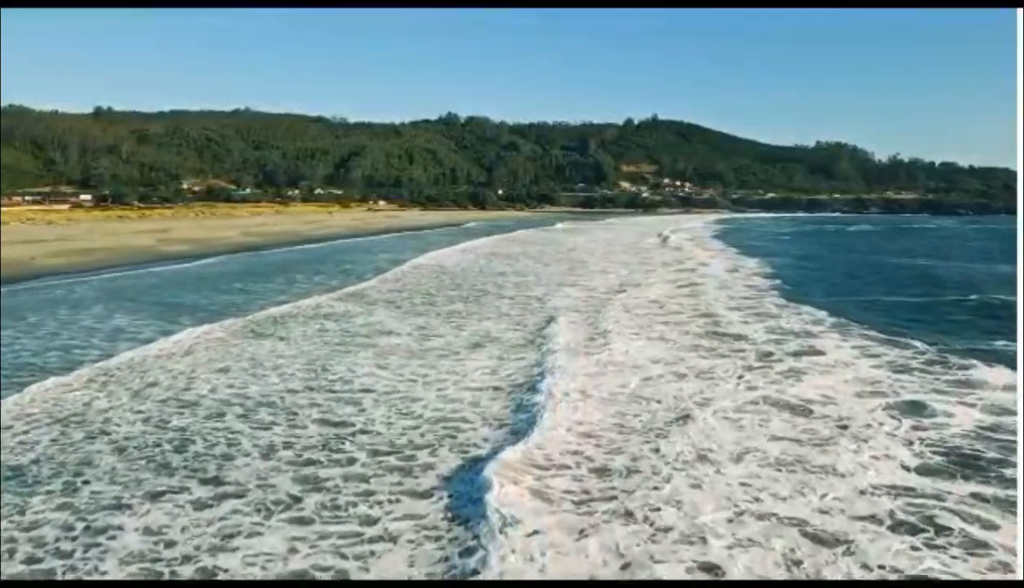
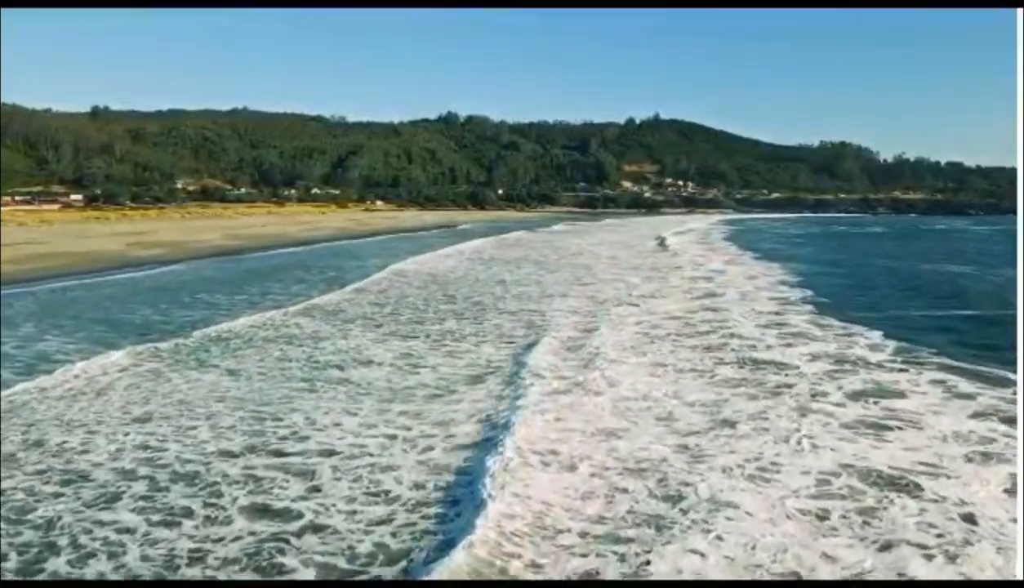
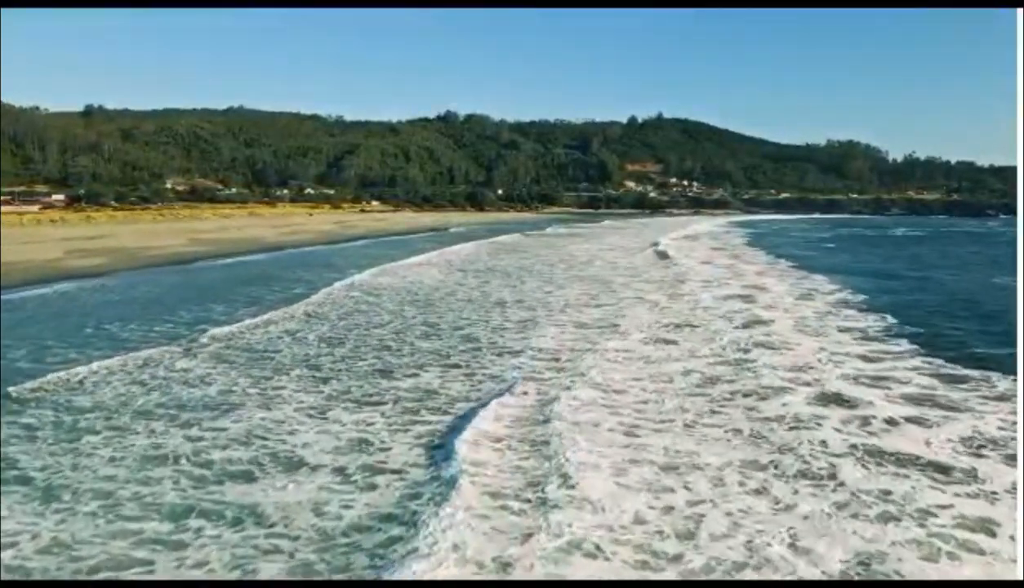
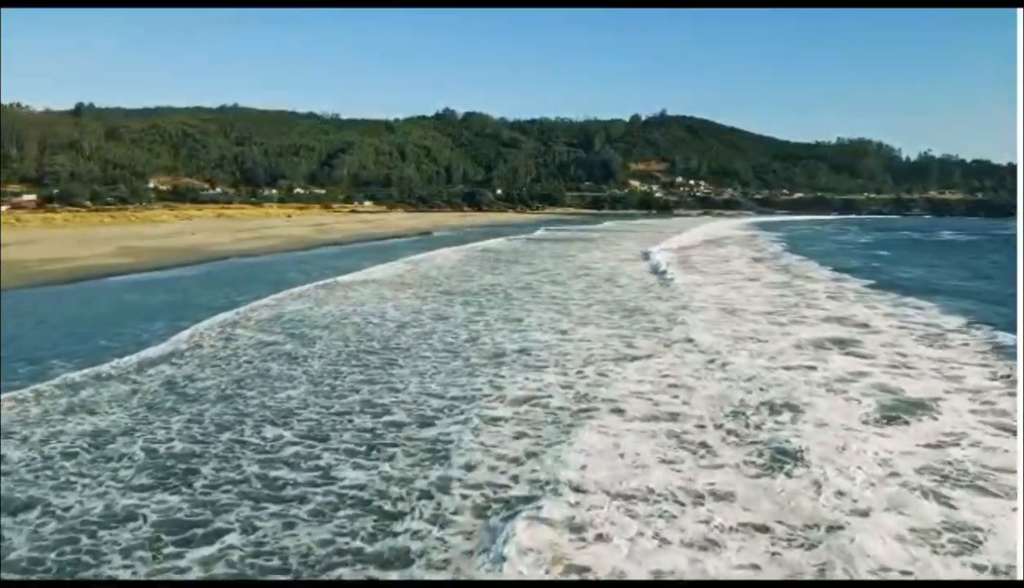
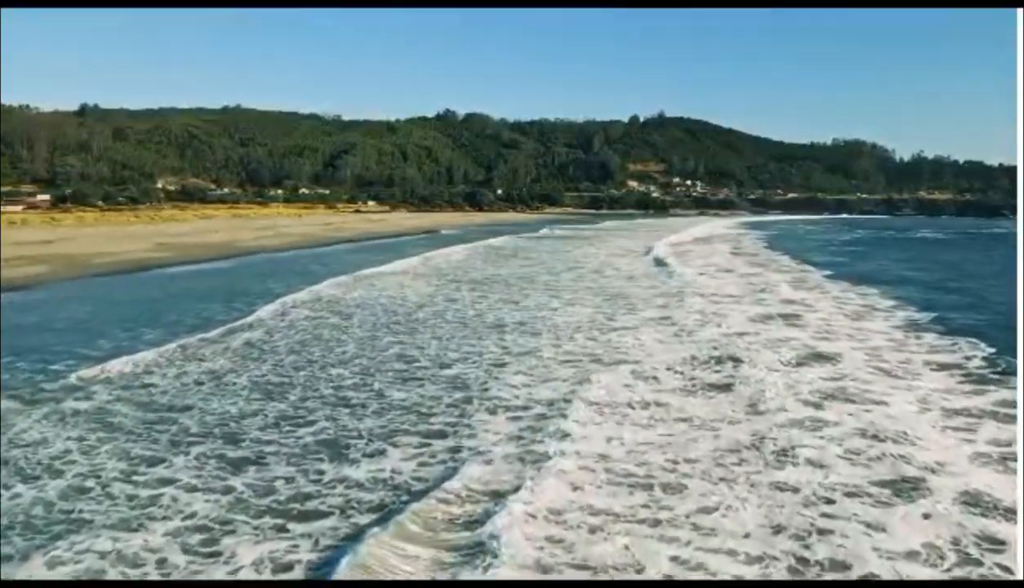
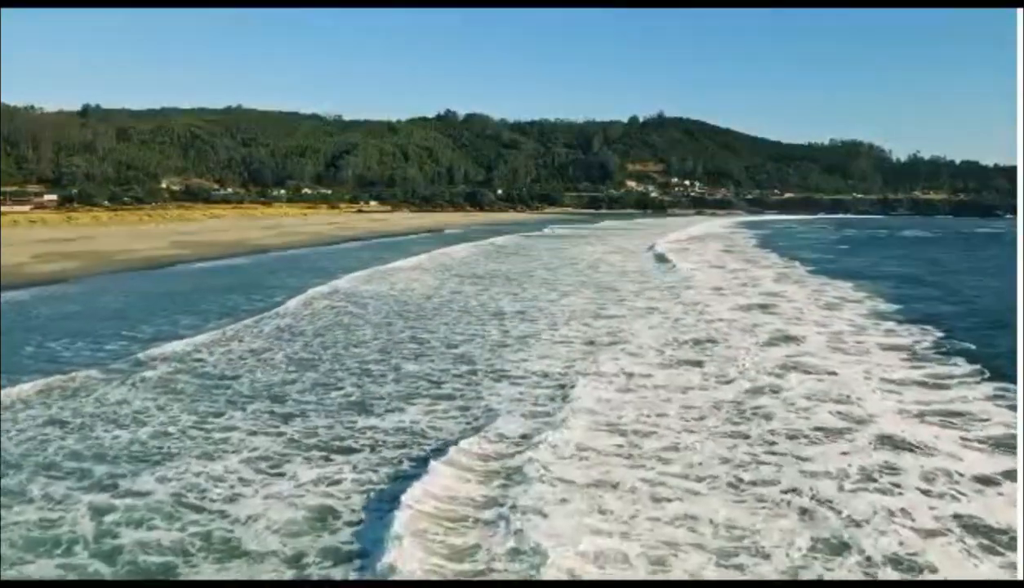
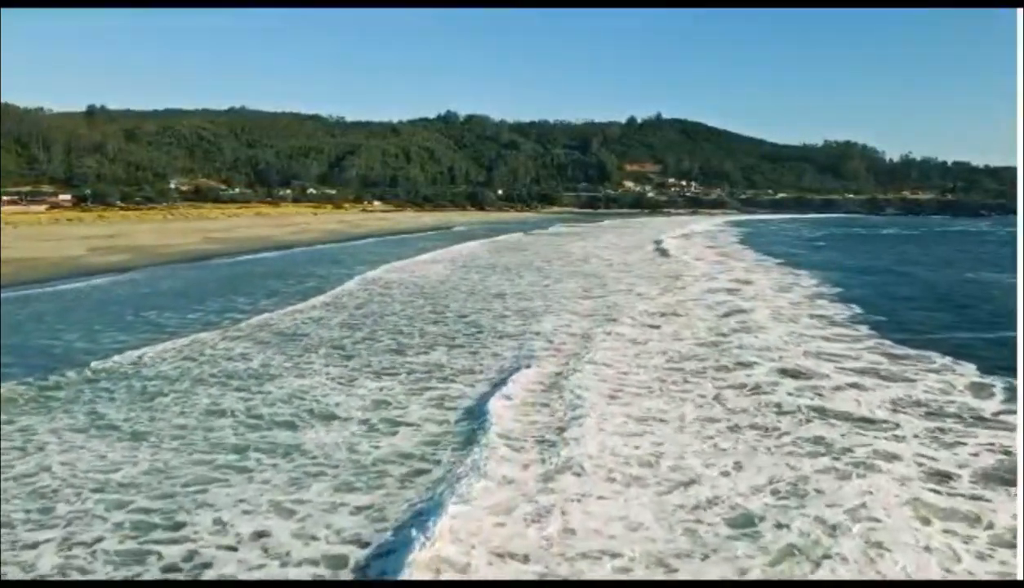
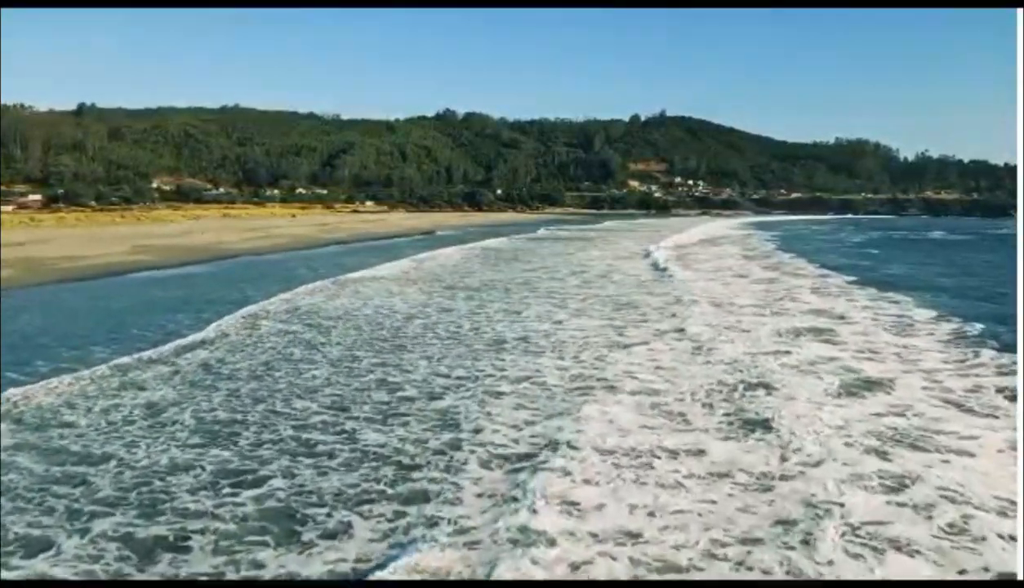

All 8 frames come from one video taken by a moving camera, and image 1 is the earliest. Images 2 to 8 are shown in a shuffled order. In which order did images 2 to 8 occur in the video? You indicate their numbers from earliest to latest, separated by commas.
2, 7, 3, 6, 5, 8, 4
